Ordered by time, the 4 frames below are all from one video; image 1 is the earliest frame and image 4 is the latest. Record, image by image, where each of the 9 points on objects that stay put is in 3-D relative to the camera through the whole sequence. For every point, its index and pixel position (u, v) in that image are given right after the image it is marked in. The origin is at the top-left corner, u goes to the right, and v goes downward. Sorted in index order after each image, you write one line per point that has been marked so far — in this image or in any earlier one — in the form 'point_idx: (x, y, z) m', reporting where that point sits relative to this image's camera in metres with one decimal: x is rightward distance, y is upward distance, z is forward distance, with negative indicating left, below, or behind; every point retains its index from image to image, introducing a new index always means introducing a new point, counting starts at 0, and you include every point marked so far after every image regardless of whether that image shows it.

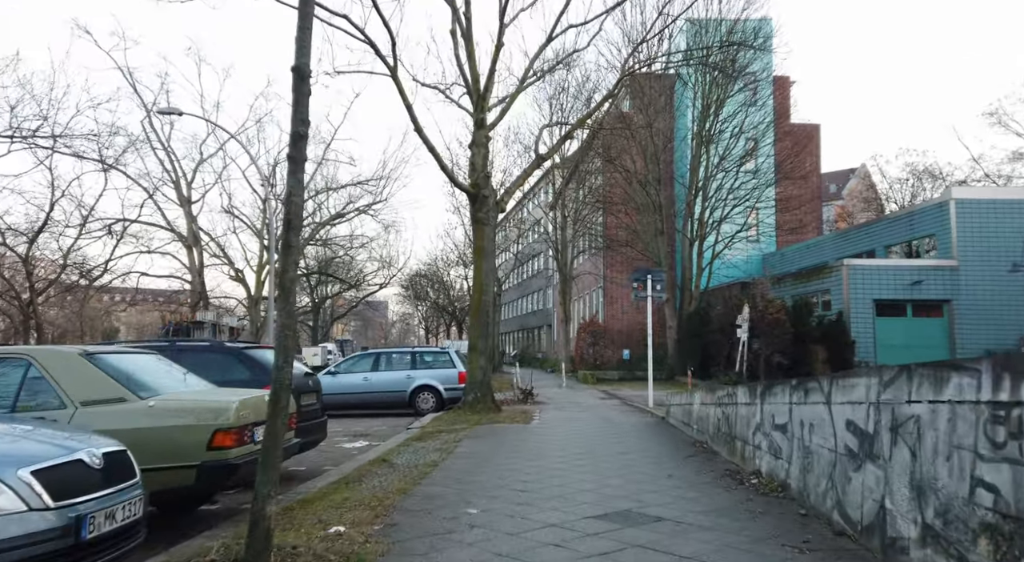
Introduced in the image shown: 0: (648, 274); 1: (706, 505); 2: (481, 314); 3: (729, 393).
0: (+3.3, +0.2, +17.0) m
1: (+1.7, -2.0, +6.2) m
2: (-0.7, -0.7, +14.8) m
3: (+2.7, -1.4, +8.7) m
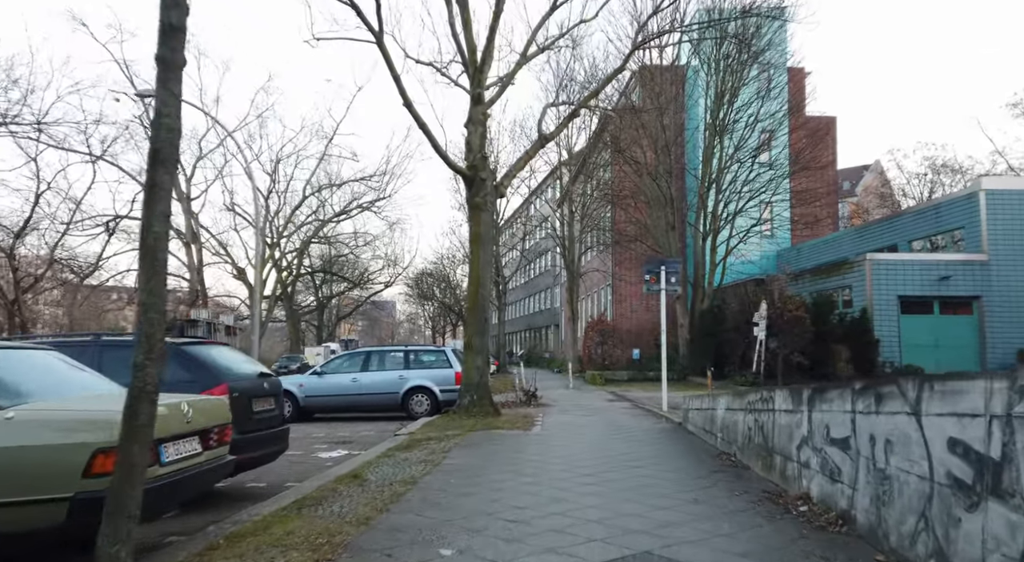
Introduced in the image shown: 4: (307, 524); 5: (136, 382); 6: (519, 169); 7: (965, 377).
0: (+3.3, +0.4, +15.6) m
1: (+1.6, -1.8, +4.8) m
2: (-0.7, -0.5, +13.5) m
3: (+2.6, -1.2, +7.3) m
4: (-1.6, -1.9, +5.4) m
5: (-1.5, -0.4, +2.8) m
6: (+0.2, +2.3, +14.6) m
7: (+2.3, -0.5, +3.6) m
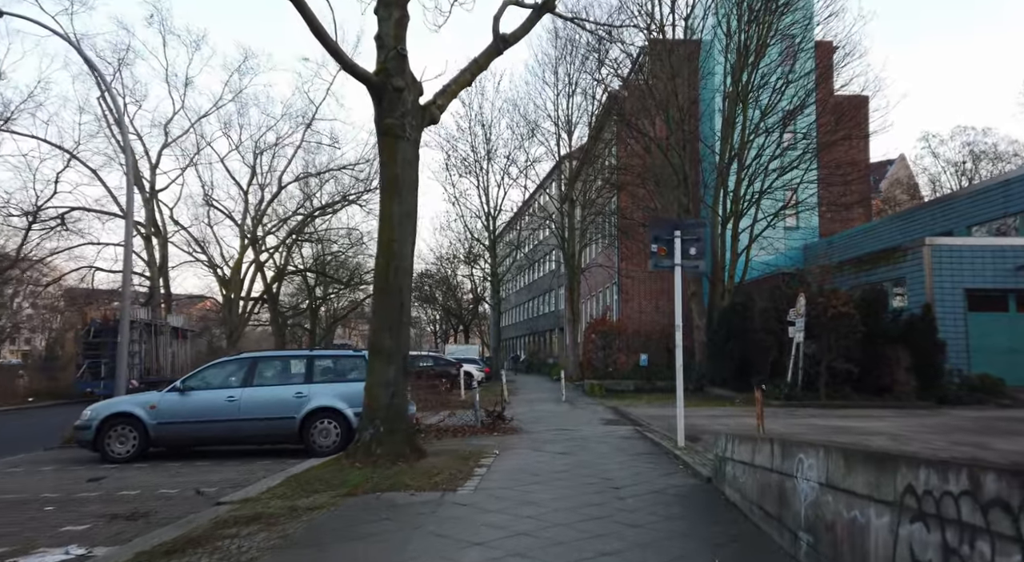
0: (+2.5, +0.8, +10.7) m
1: (+0.6, -1.3, -0.1) m
2: (-1.5, -0.1, +8.6) m
3: (+1.7, -0.8, +2.4) m
4: (-2.5, -1.4, +0.5) m
5: (-2.5, +0.1, -2.0) m
6: (-0.7, +2.7, +9.8) m
7: (+1.3, 0.0, -1.3) m
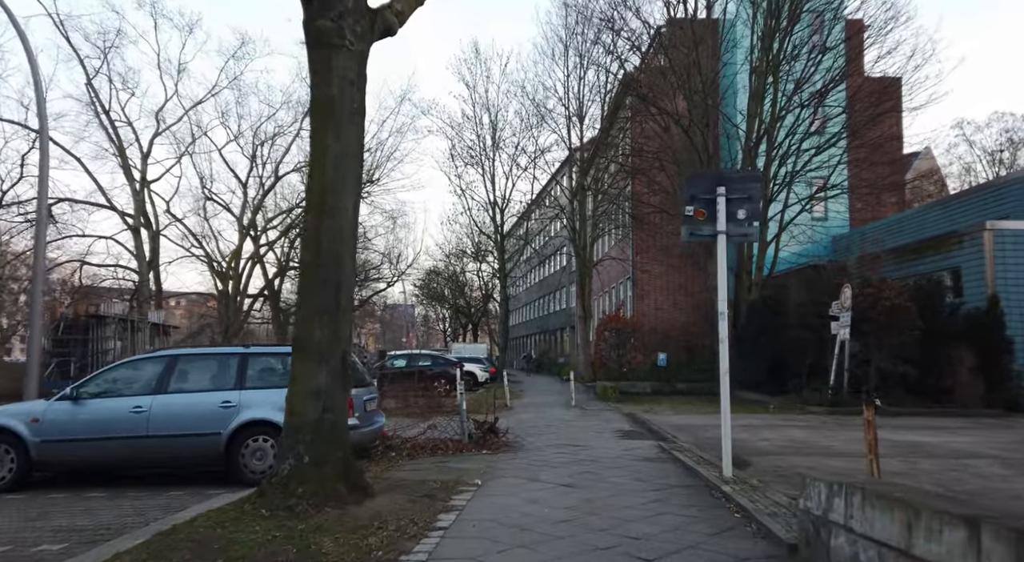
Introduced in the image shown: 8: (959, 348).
0: (+2.4, +1.1, +8.1) m
1: (+0.3, -1.0, -2.7) m
2: (-1.7, +0.2, +6.1) m
3: (+1.4, -0.5, -0.1) m
4: (-2.8, -1.1, -2.0) m
5: (-2.9, +0.4, -4.5) m
6: (-0.8, +3.0, +7.3) m
7: (+1.0, +0.3, -3.8) m
8: (+11.5, -1.7, +18.0) m
